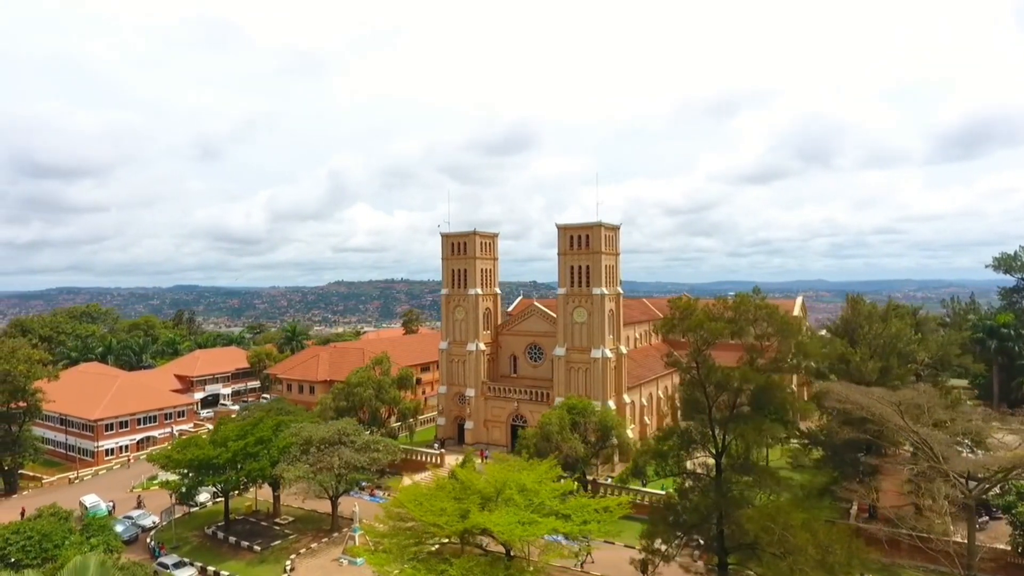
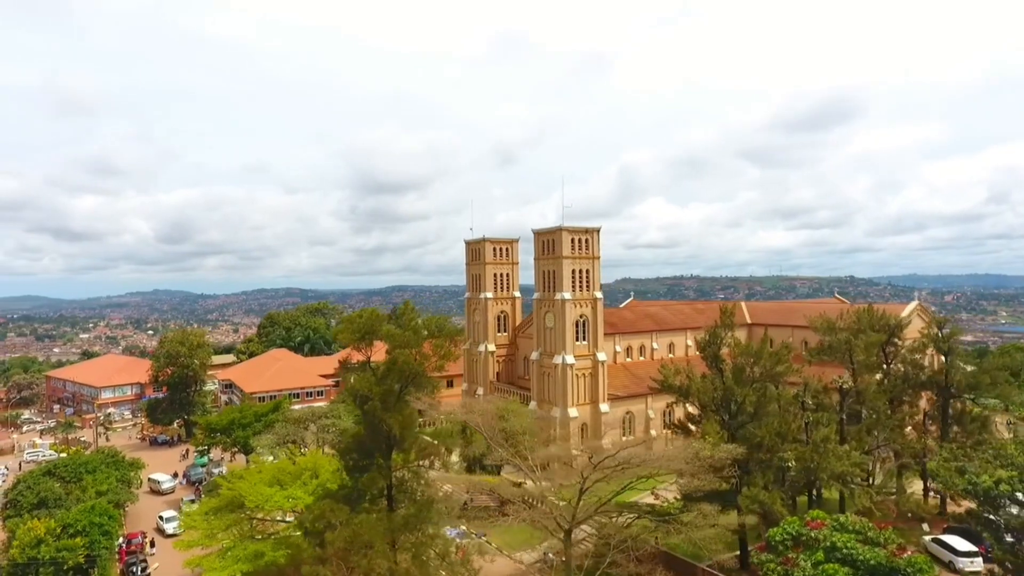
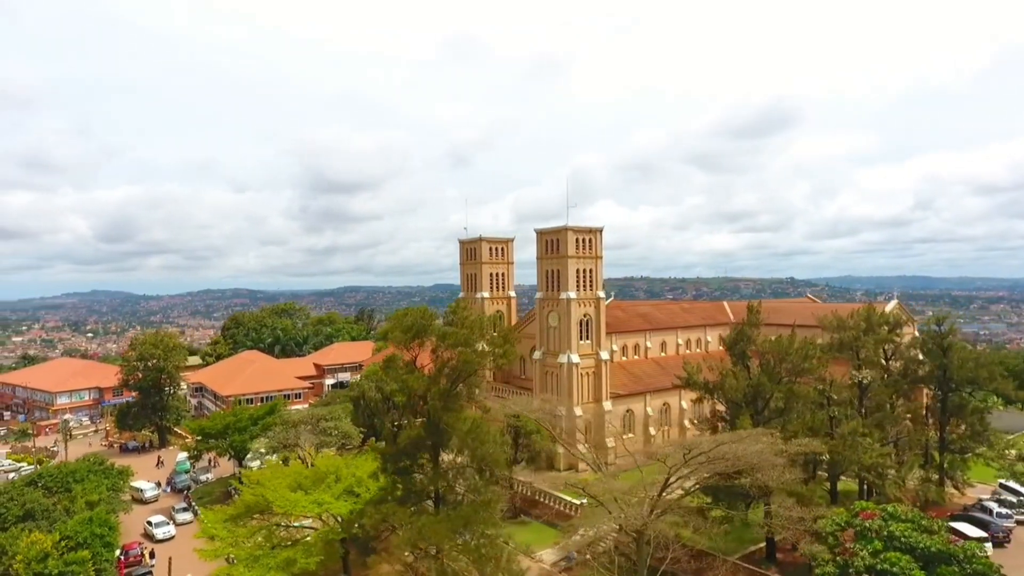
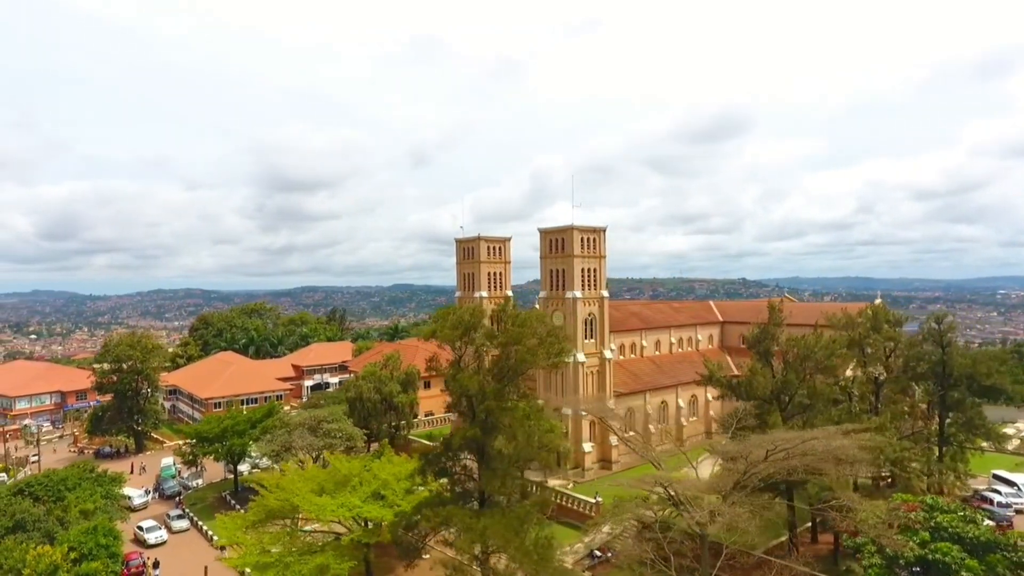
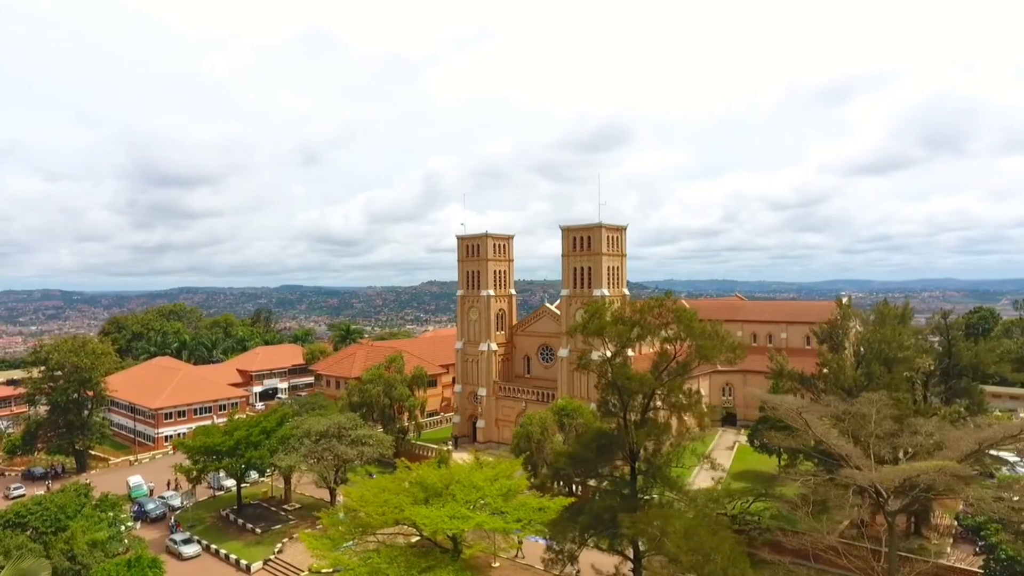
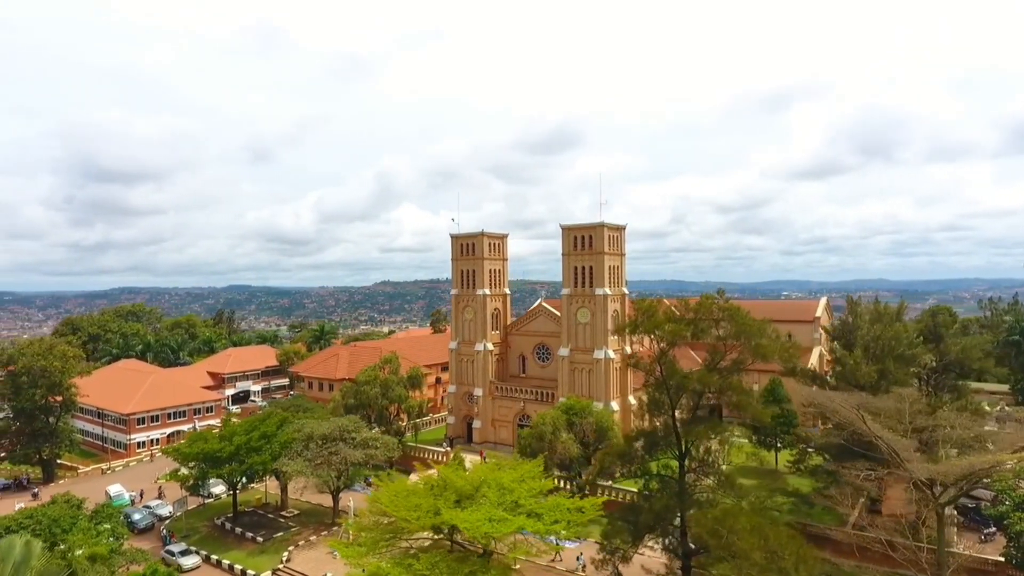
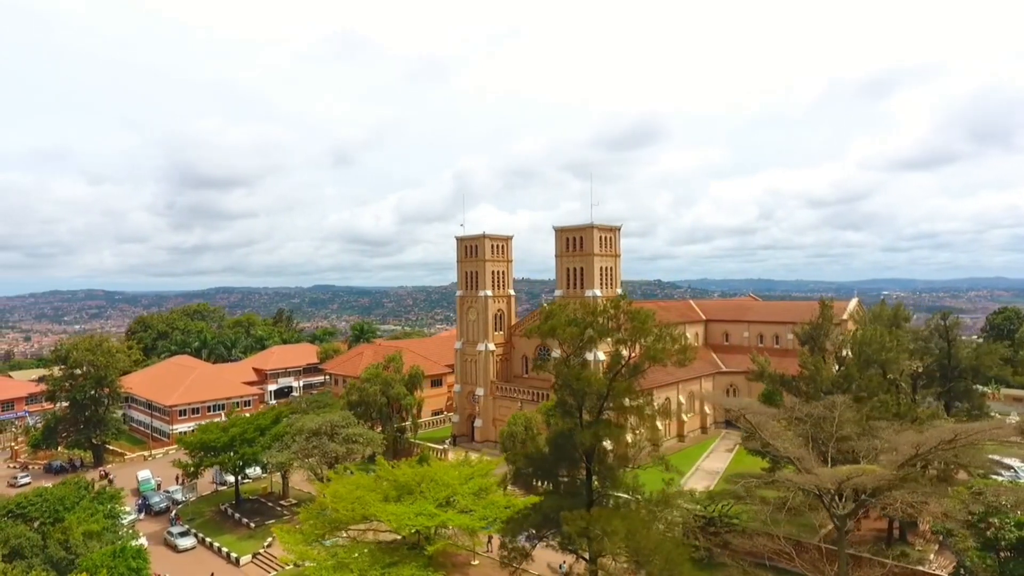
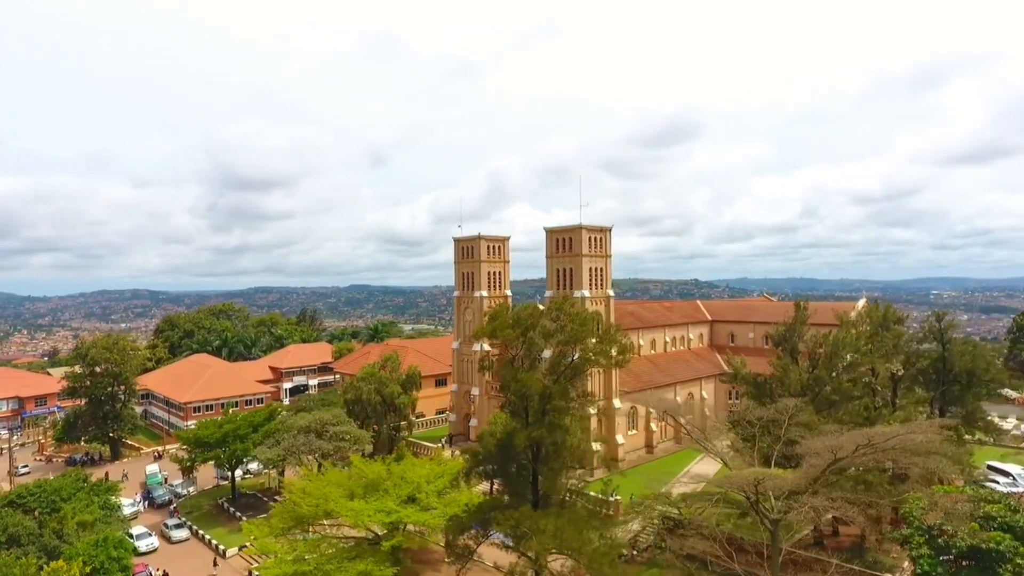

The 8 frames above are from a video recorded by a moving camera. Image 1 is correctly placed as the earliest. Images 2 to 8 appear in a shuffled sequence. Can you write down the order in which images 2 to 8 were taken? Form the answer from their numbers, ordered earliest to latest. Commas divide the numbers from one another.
6, 5, 7, 8, 4, 3, 2
